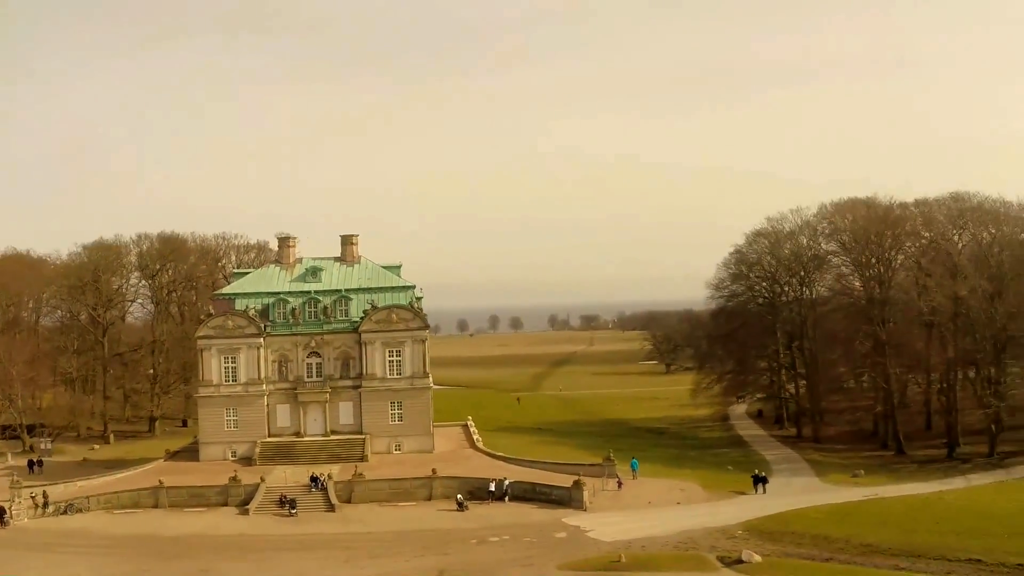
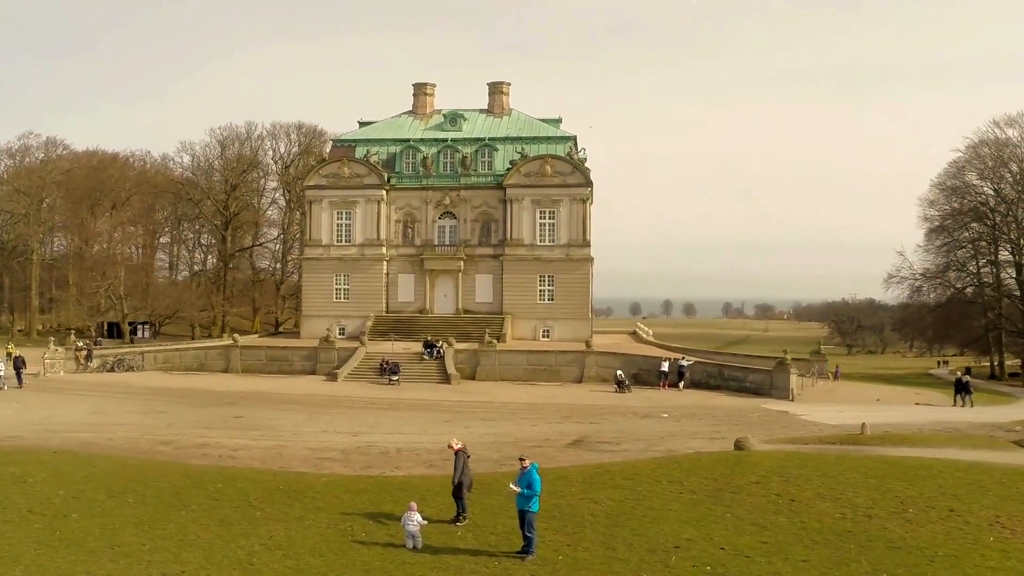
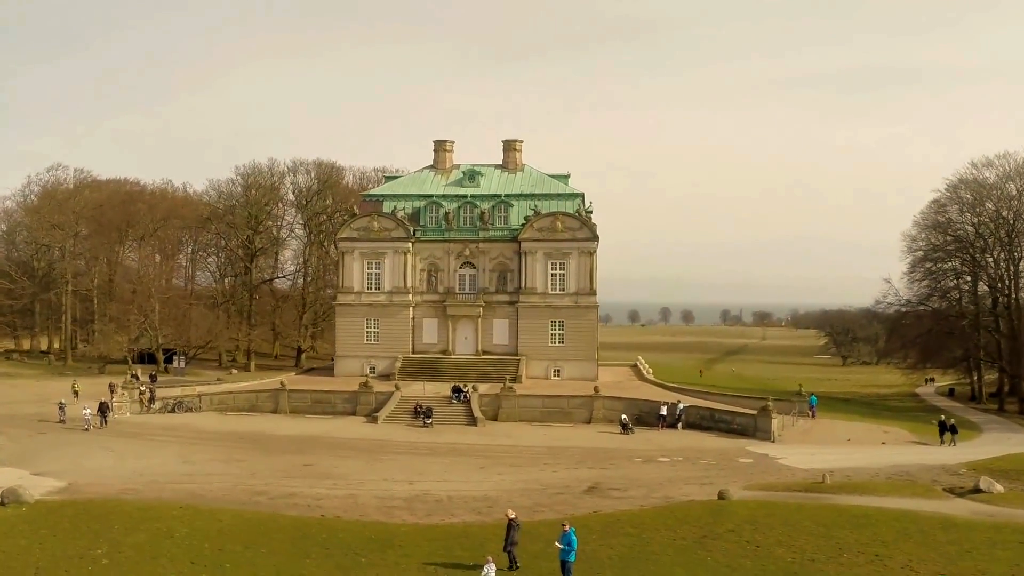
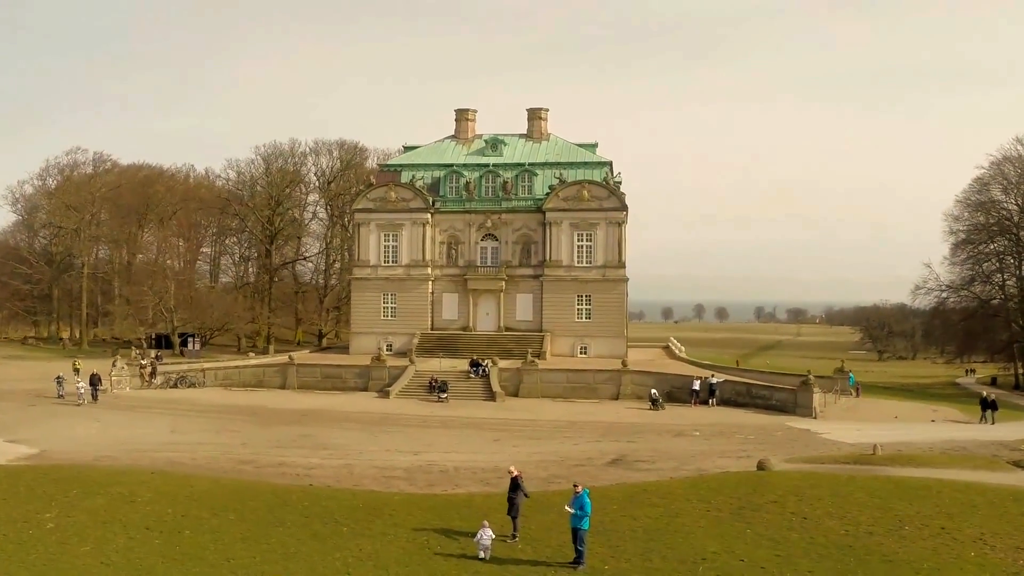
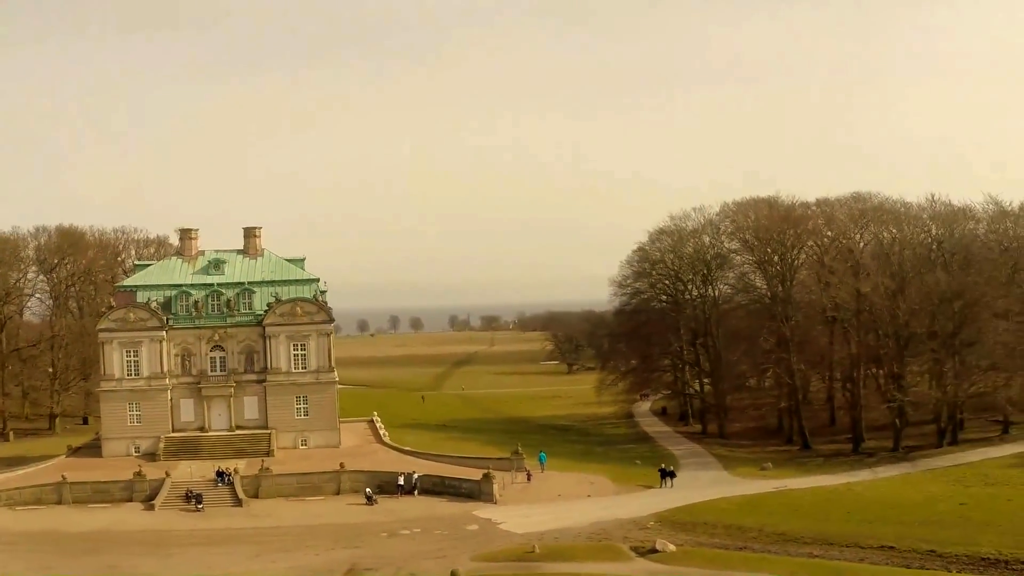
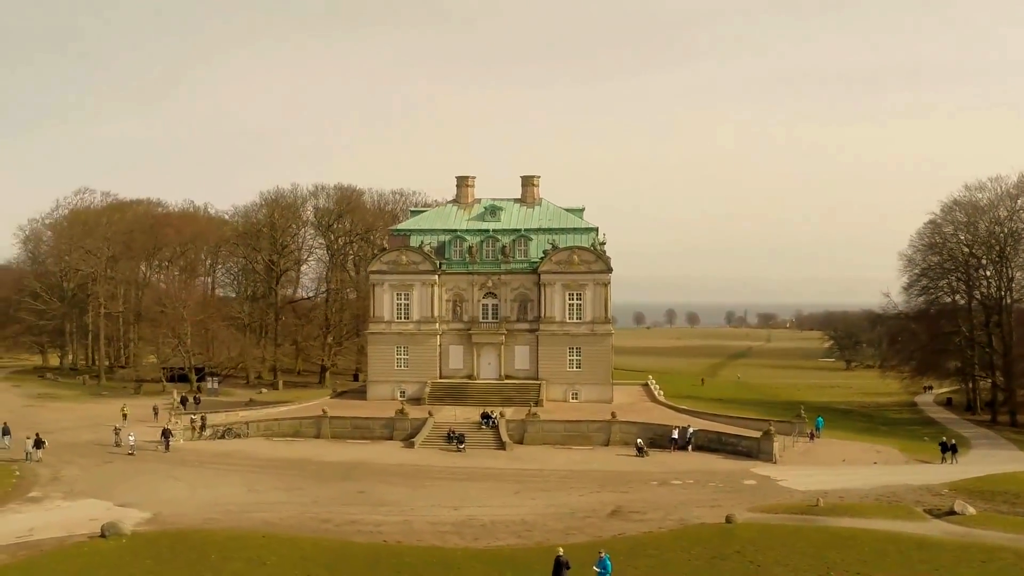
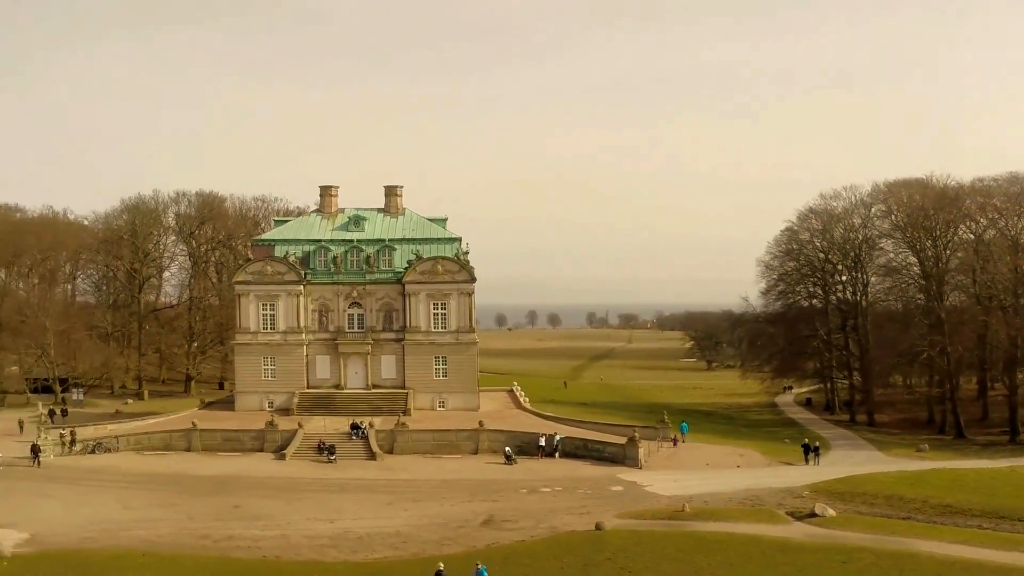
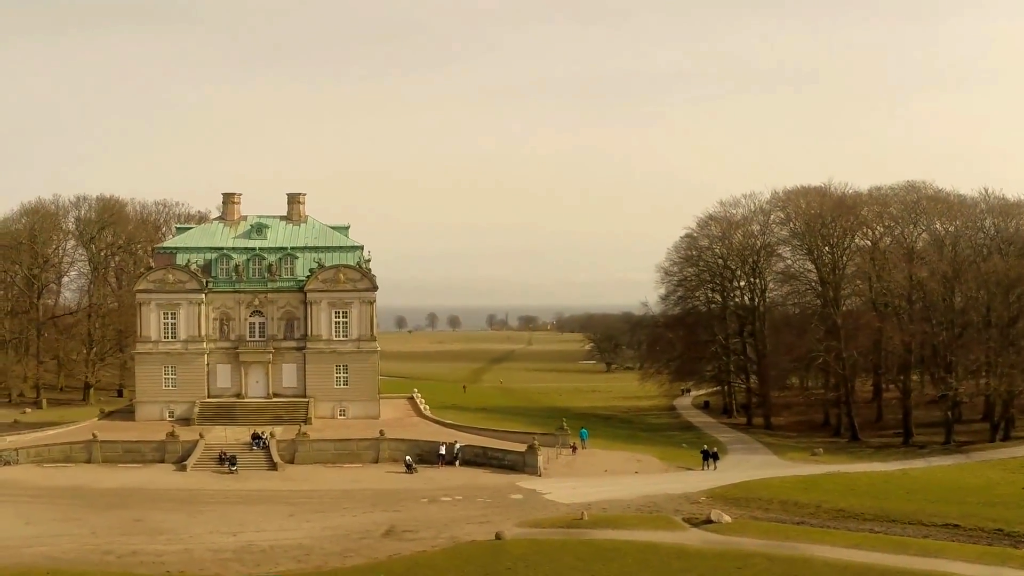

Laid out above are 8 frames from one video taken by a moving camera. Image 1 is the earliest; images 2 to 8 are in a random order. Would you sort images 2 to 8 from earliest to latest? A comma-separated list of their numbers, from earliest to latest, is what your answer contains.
5, 8, 7, 6, 3, 4, 2
